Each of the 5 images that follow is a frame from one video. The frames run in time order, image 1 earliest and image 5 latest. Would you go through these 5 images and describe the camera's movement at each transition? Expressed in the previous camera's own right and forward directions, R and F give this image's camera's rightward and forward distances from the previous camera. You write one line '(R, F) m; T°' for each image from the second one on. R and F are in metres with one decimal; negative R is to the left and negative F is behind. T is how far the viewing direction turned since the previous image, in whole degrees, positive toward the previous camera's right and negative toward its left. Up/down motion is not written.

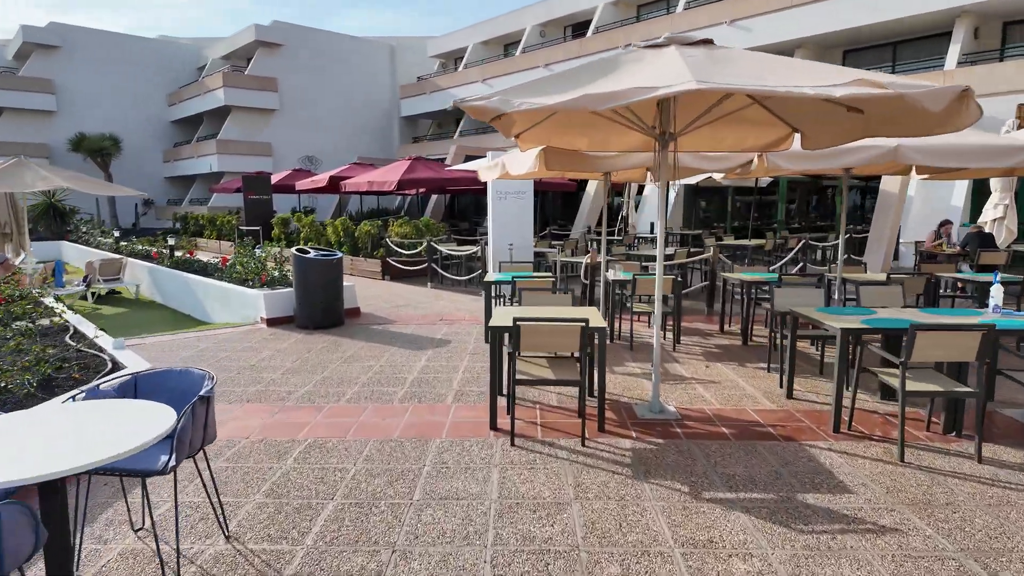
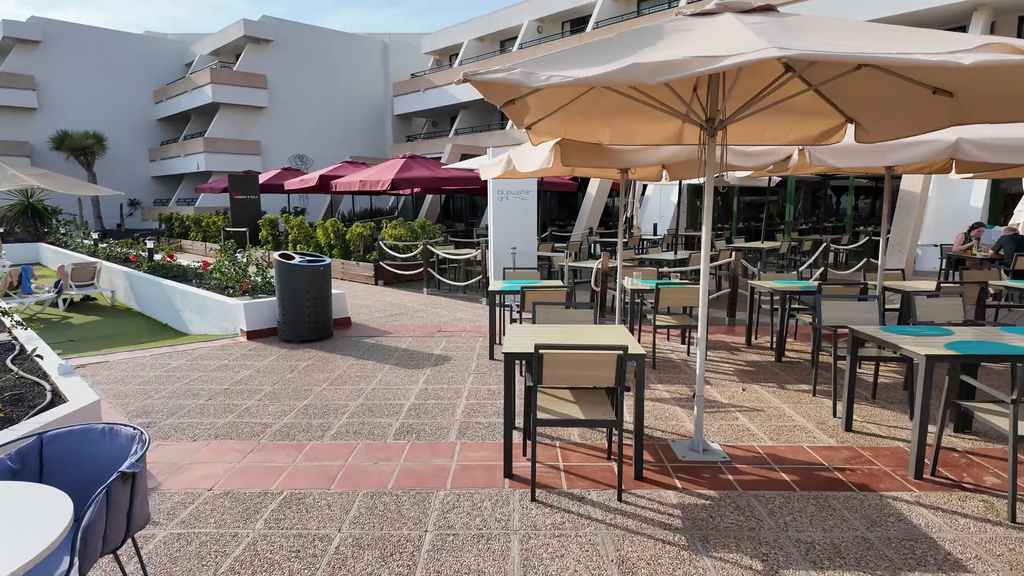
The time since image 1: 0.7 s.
(-0.2, +0.7) m; +1°
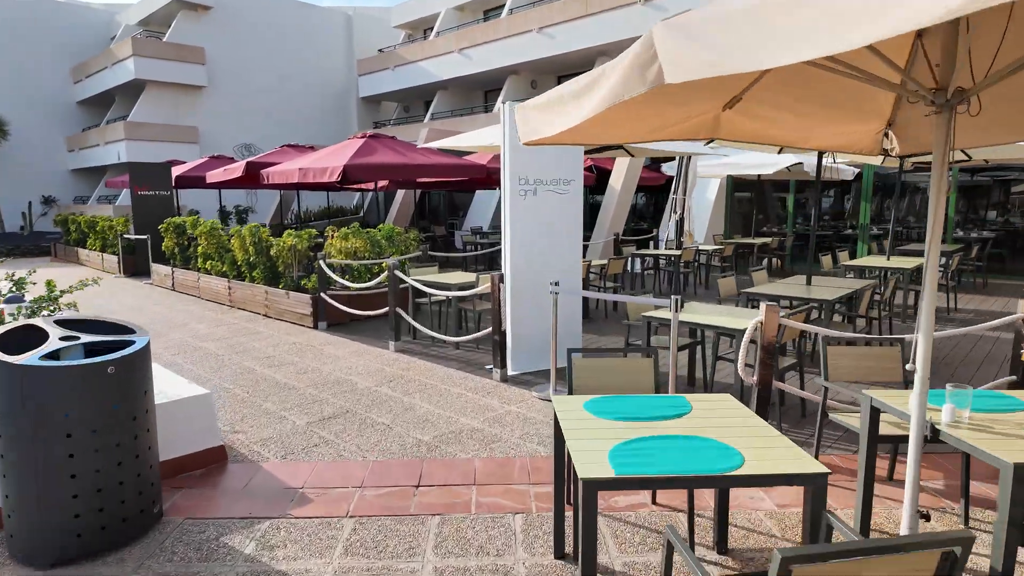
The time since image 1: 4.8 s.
(-0.6, +4.5) m; +3°
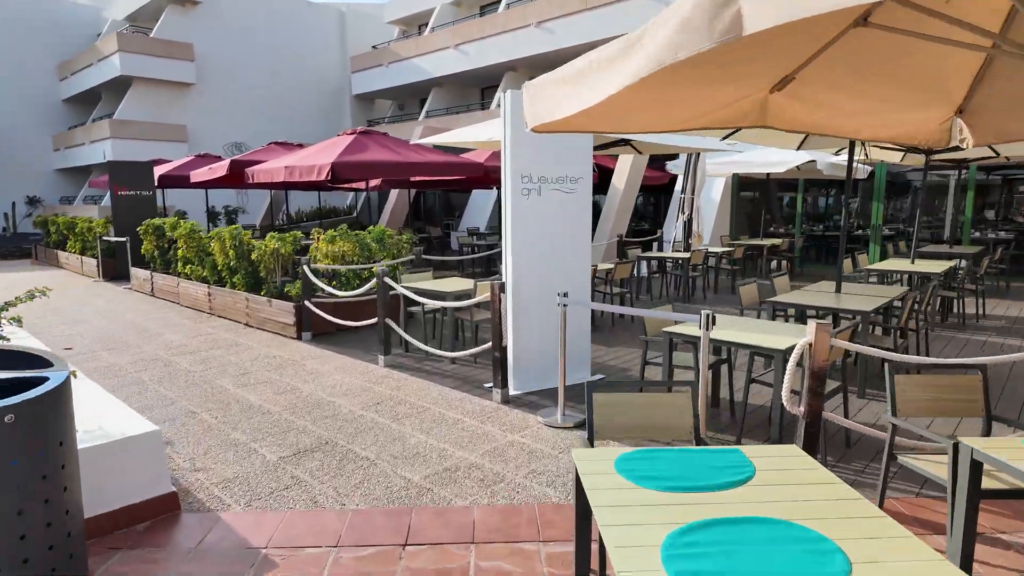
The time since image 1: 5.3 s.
(0.0, +0.6) m; 0°
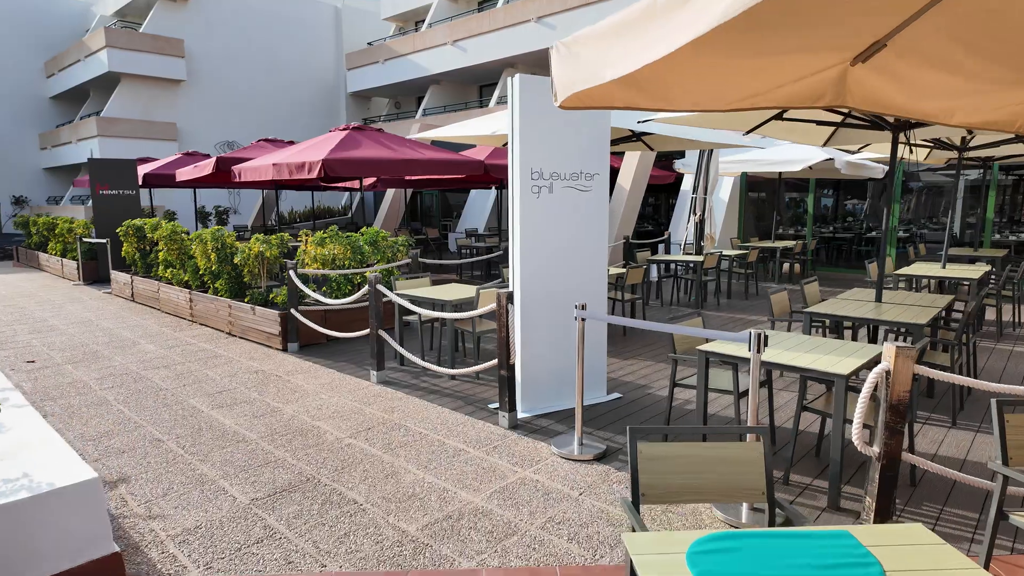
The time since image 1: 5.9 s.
(-0.1, +0.6) m; 0°
